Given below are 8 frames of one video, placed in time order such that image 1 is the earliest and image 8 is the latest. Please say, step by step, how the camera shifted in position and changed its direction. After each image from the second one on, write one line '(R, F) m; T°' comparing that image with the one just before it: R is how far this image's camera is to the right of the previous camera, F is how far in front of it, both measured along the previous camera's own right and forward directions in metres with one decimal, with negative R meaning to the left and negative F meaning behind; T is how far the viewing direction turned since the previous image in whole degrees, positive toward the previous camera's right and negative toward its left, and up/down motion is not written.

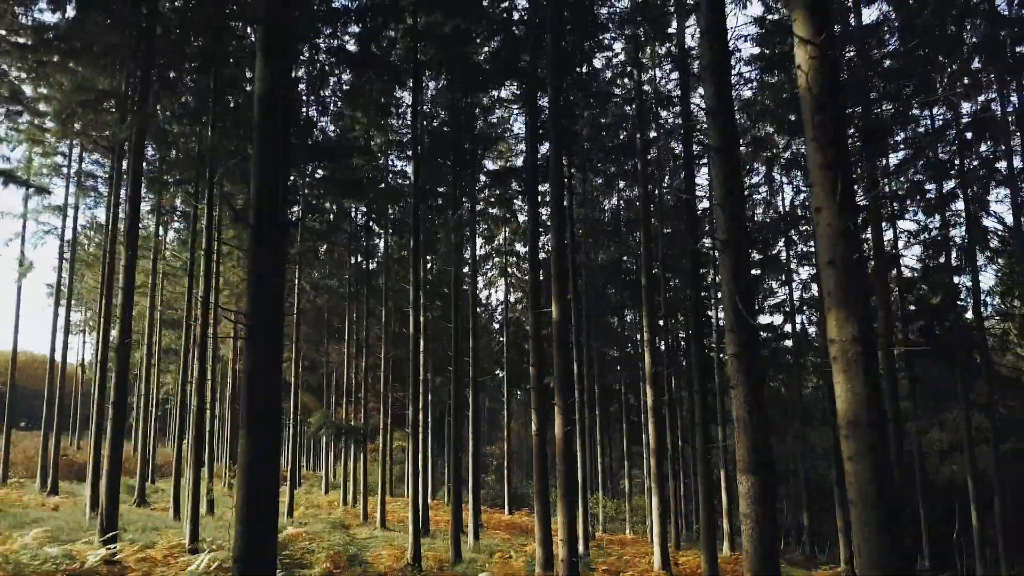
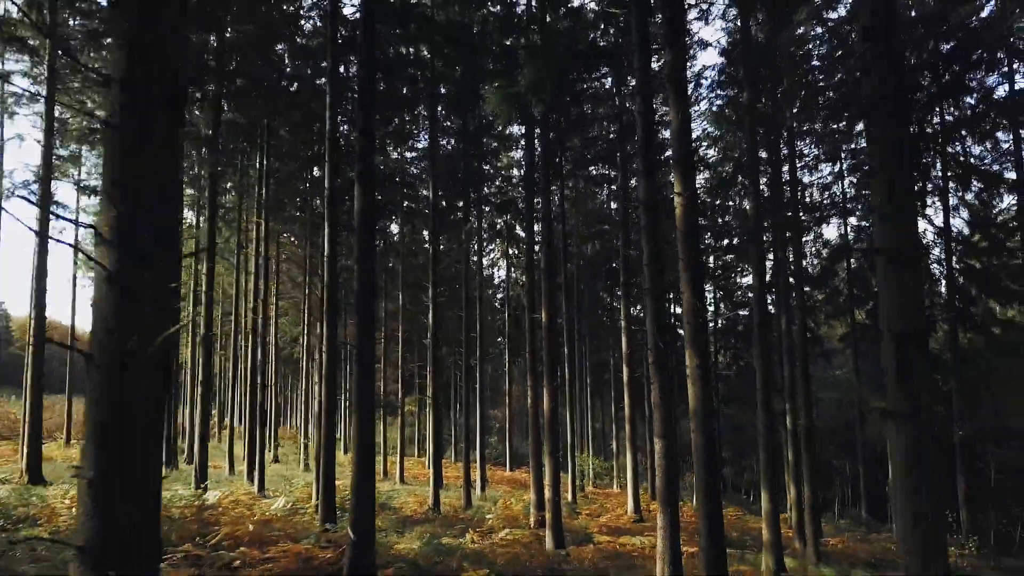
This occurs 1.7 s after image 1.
(0.0, -2.4) m; 0°
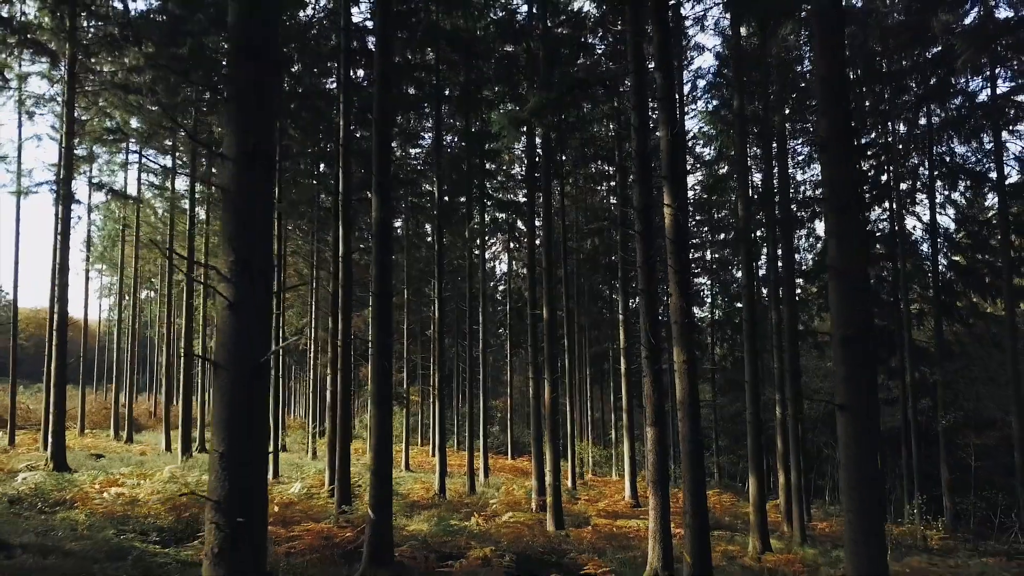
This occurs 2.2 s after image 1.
(0.0, -0.6) m; 0°
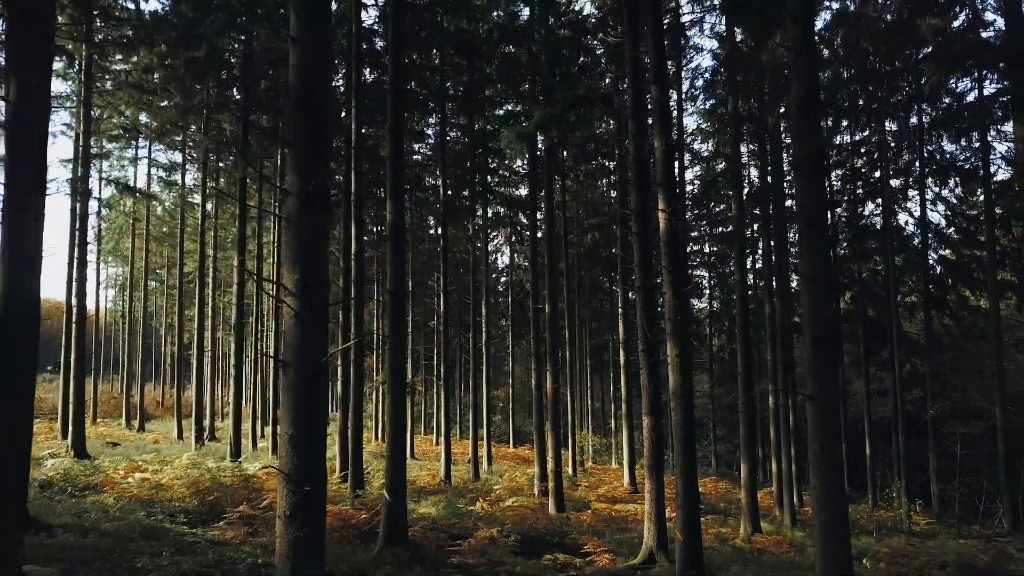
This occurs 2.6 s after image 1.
(0.0, -0.5) m; 0°
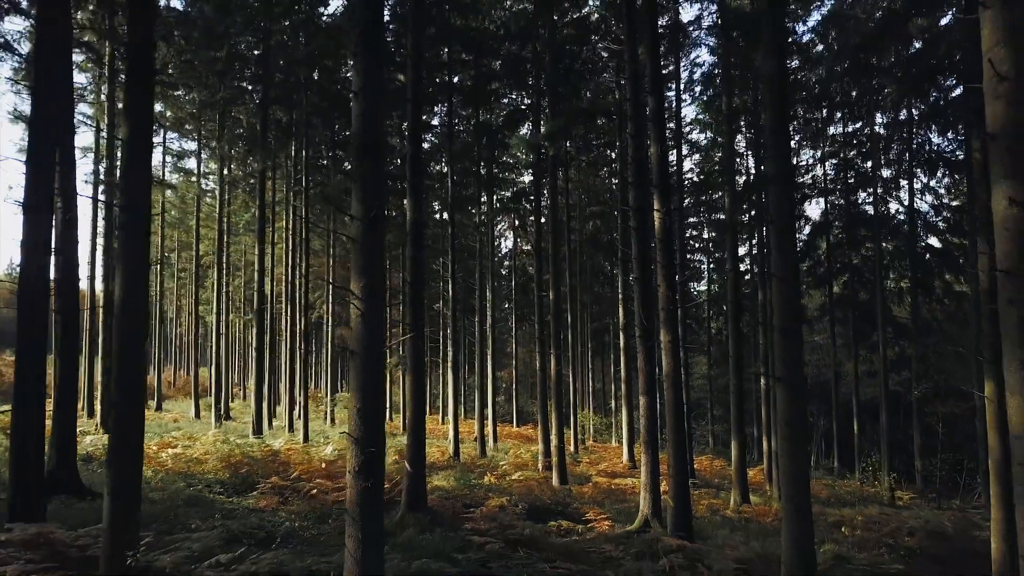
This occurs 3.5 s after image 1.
(-0.1, -0.7) m; 0°
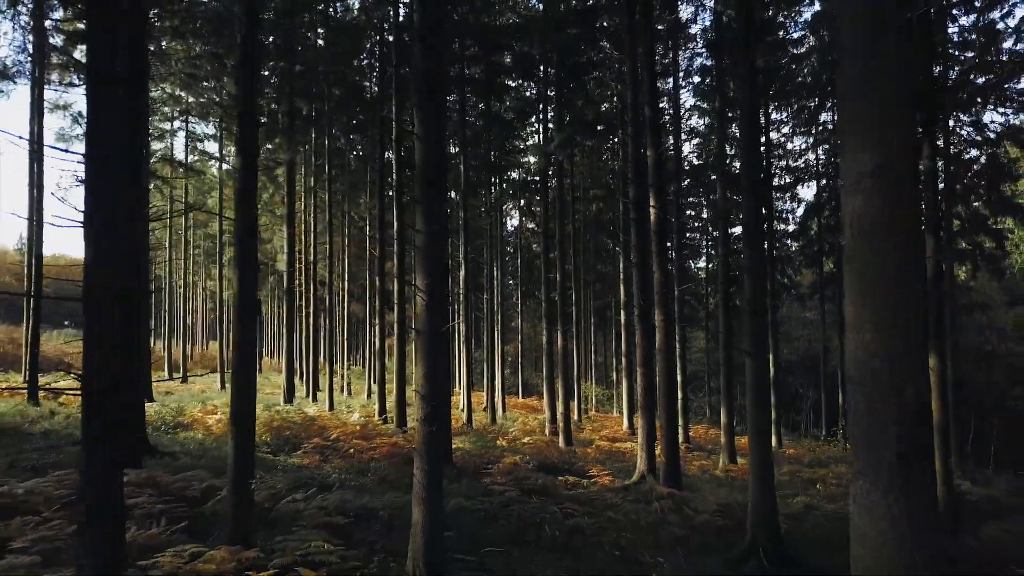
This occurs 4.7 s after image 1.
(-0.1, -1.1) m; 0°
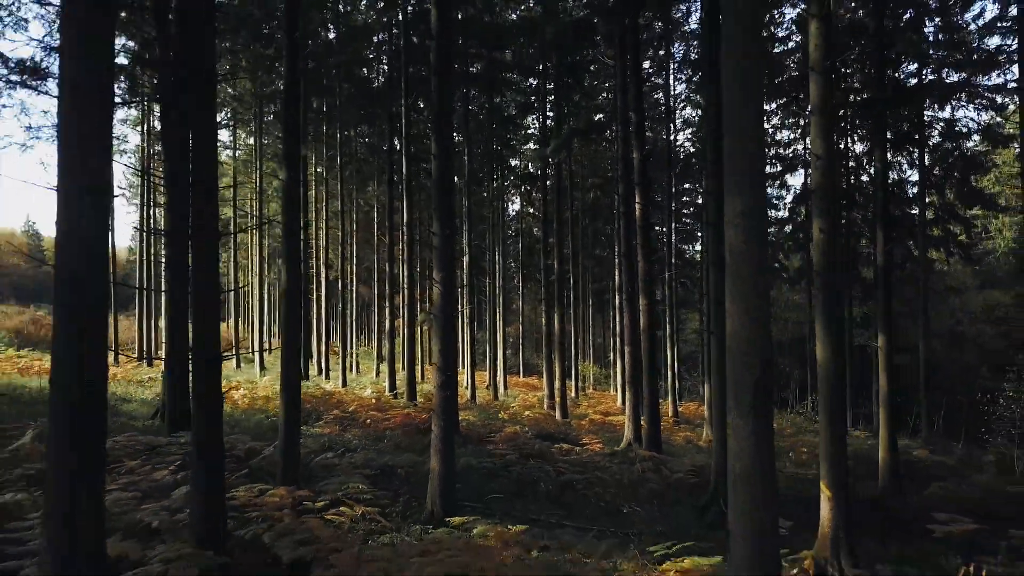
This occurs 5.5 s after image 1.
(0.0, -1.0) m; 0°
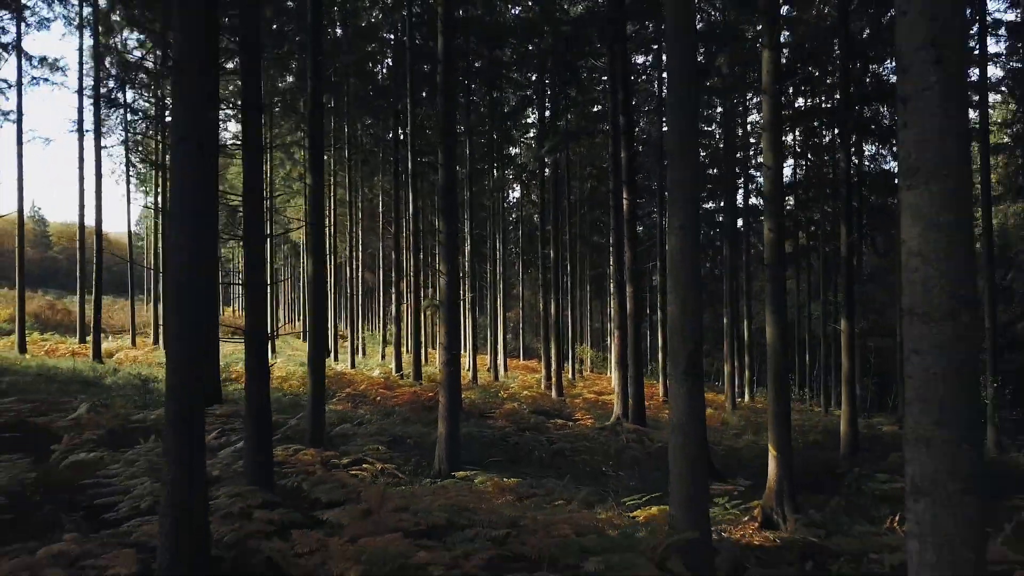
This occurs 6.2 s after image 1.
(0.0, -0.9) m; 0°
